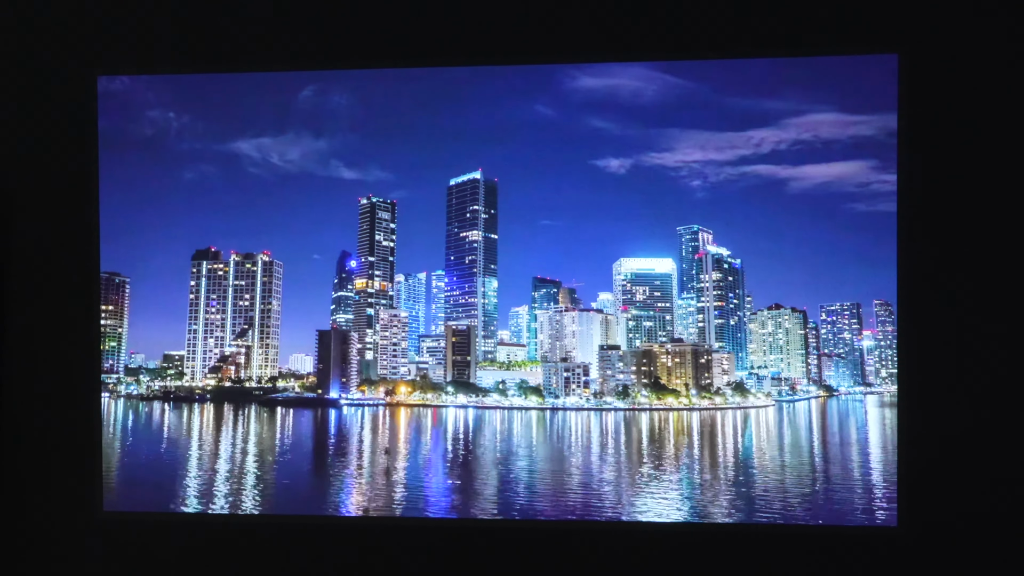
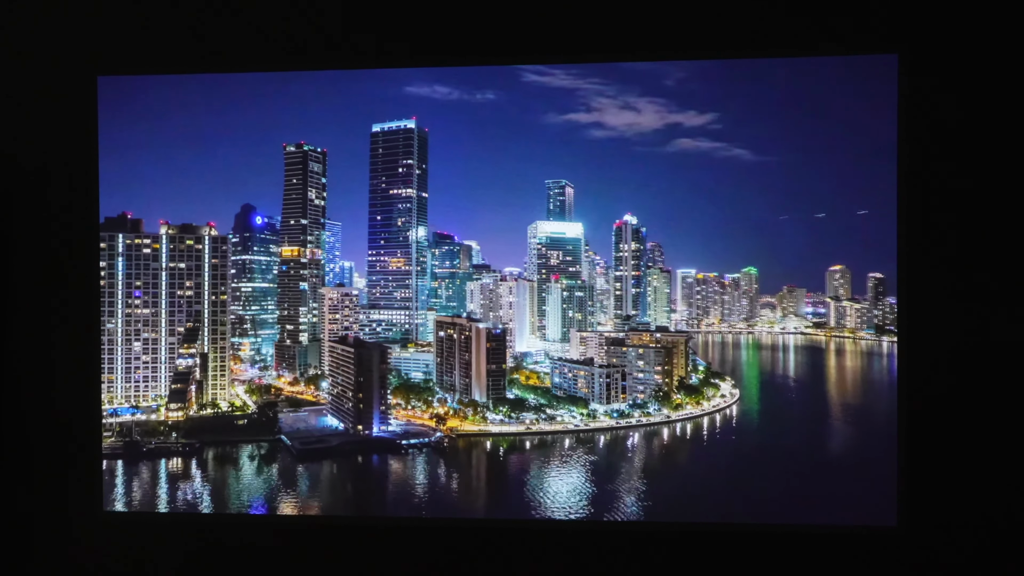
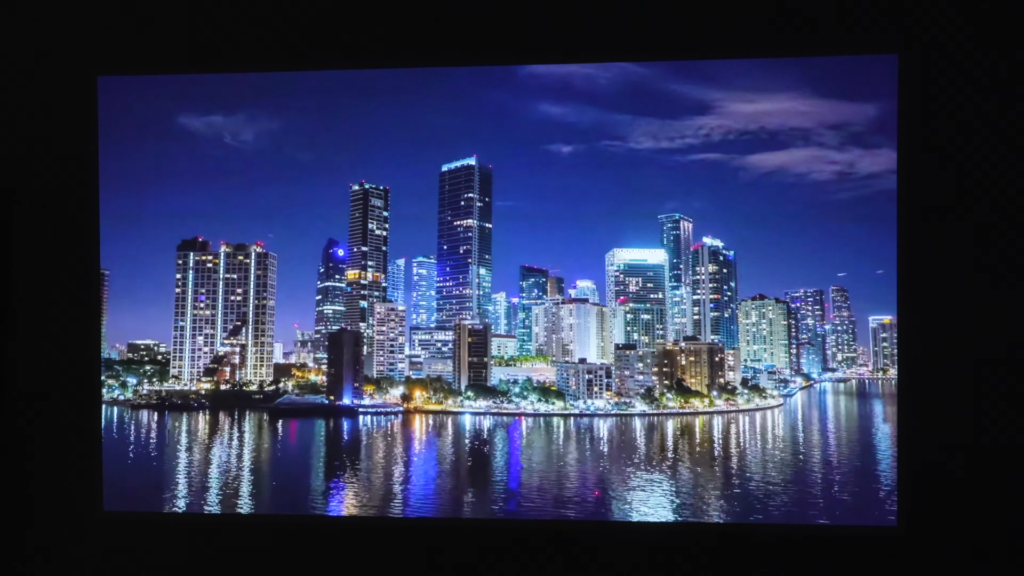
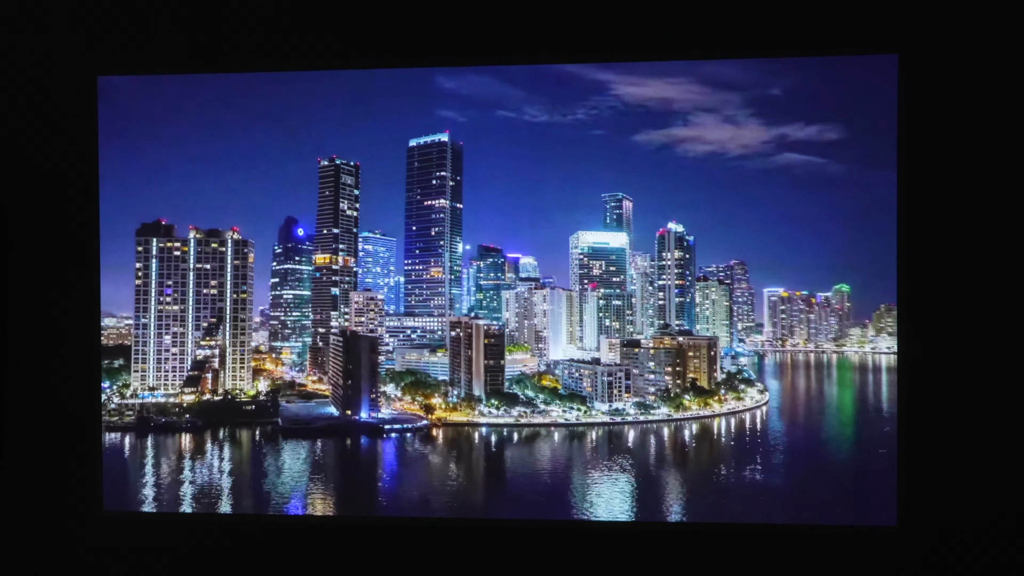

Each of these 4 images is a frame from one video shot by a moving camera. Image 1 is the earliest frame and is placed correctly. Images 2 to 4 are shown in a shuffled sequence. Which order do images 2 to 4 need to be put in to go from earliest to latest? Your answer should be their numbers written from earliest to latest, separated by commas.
3, 4, 2
